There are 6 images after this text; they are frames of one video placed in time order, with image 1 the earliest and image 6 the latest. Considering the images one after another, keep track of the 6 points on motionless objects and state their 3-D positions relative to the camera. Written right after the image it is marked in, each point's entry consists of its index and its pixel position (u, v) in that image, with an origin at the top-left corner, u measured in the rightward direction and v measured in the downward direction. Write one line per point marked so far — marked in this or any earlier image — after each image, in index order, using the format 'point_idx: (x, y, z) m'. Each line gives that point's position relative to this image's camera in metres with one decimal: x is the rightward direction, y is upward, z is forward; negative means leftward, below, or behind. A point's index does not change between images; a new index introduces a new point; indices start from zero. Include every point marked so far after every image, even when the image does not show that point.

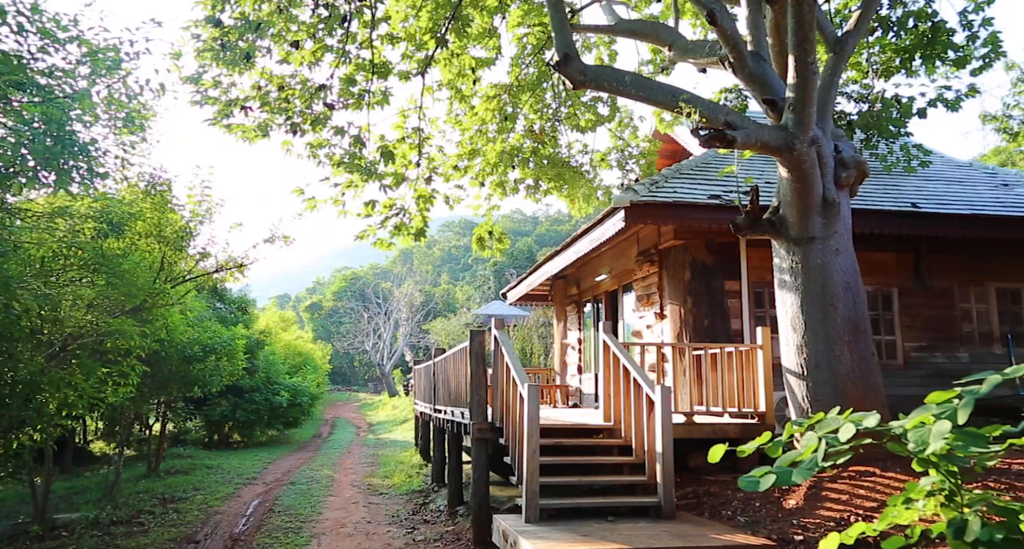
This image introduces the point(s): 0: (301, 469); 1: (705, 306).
0: (-4.2, -3.9, +14.0) m
1: (+2.6, -0.4, +9.4) m
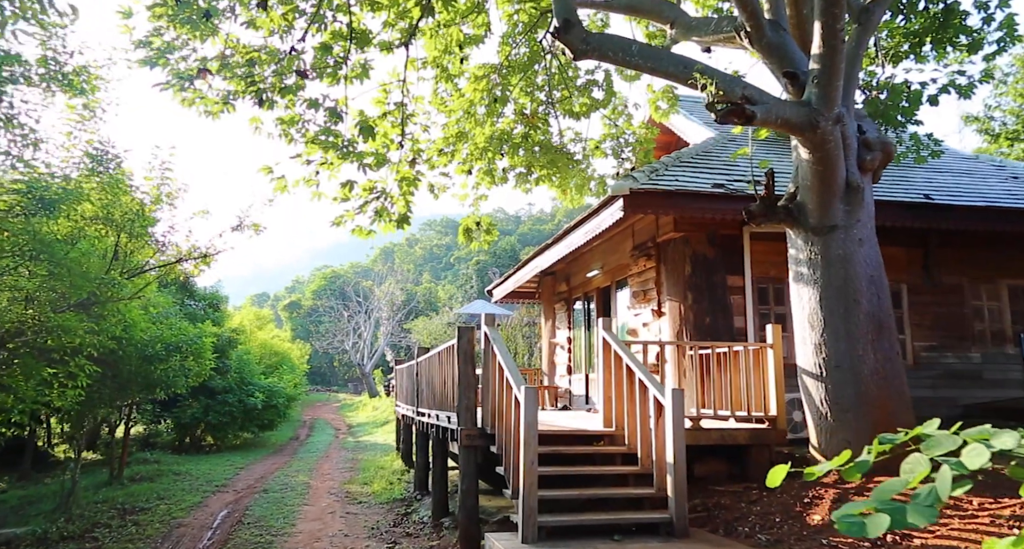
0: (-4.5, -3.8, +13.3) m
1: (+2.4, -0.3, +8.8) m
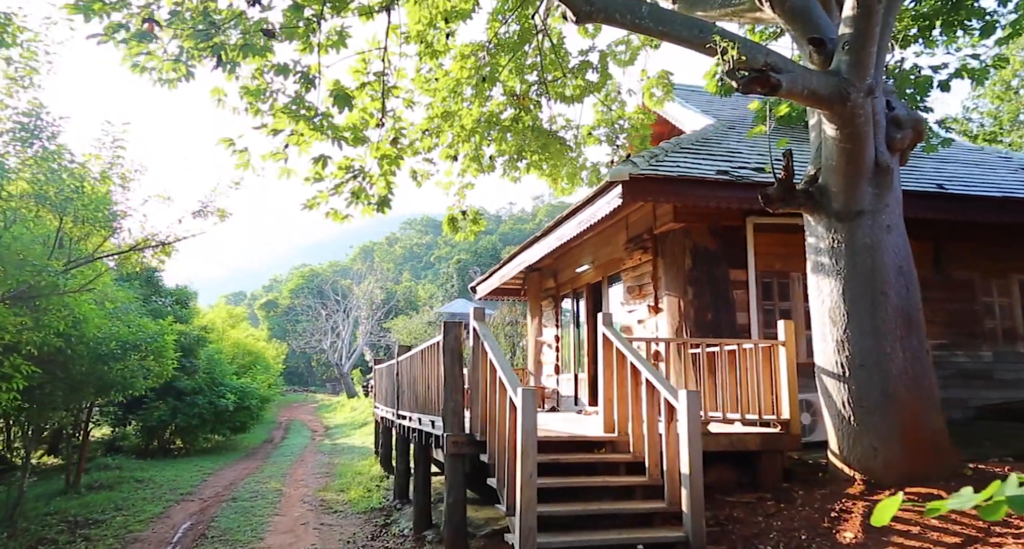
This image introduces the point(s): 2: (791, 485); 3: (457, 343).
0: (-4.8, -3.7, +12.5) m
1: (+2.3, -0.3, +8.2) m
2: (+2.5, -1.9, +6.3) m
3: (-0.5, -0.6, +5.9) m
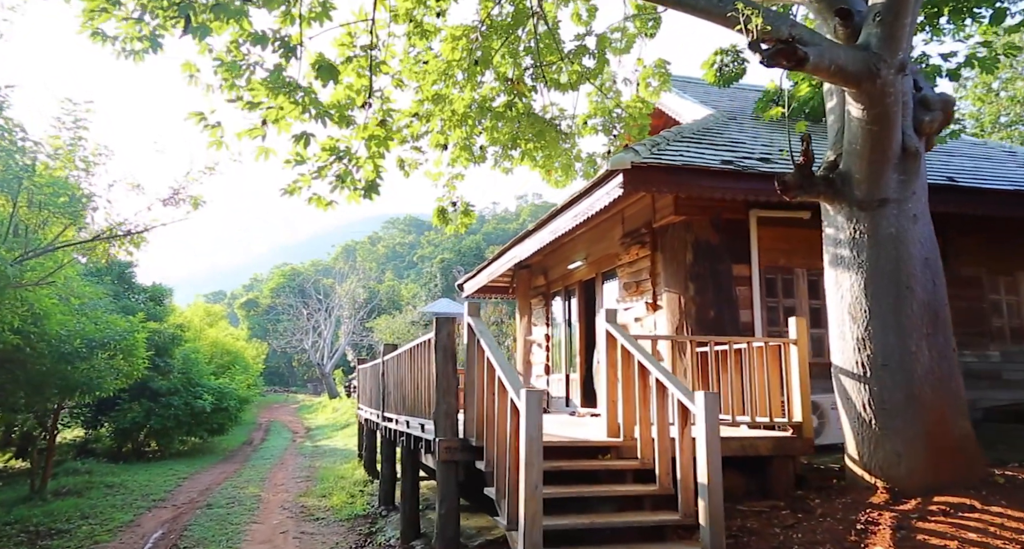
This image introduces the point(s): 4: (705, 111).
0: (-5.0, -3.6, +12.0) m
1: (+2.2, -0.2, +7.9) m
2: (+2.5, -1.8, +5.9) m
3: (-0.5, -0.5, +5.5) m
4: (+2.7, +2.3, +9.9) m
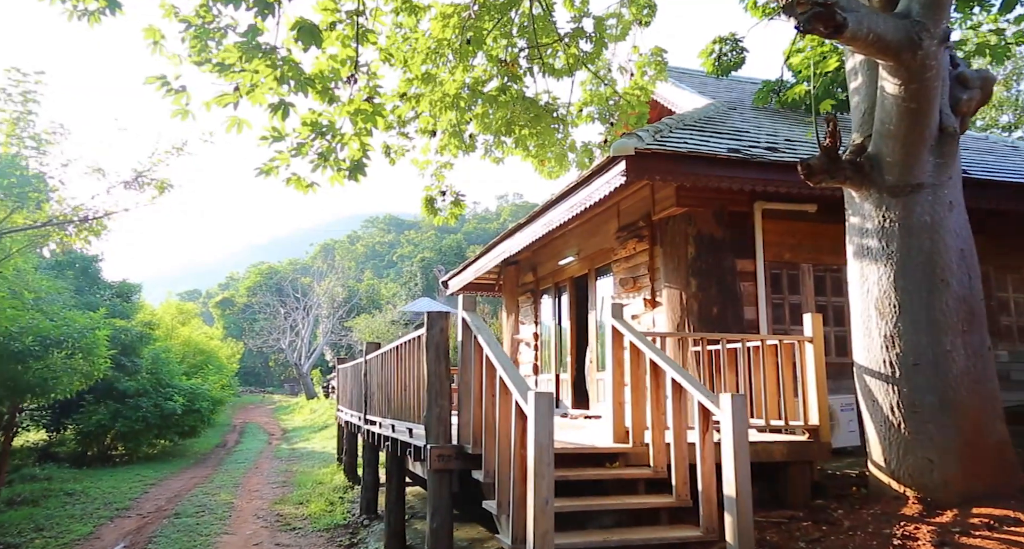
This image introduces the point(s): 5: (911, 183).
0: (-5.2, -3.5, +11.3) m
1: (+2.2, -0.2, +7.4) m
2: (+2.5, -1.8, +5.5) m
3: (-0.5, -0.5, +5.0) m
4: (+2.6, +2.4, +9.5) m
5: (+2.7, +0.6, +4.7) m
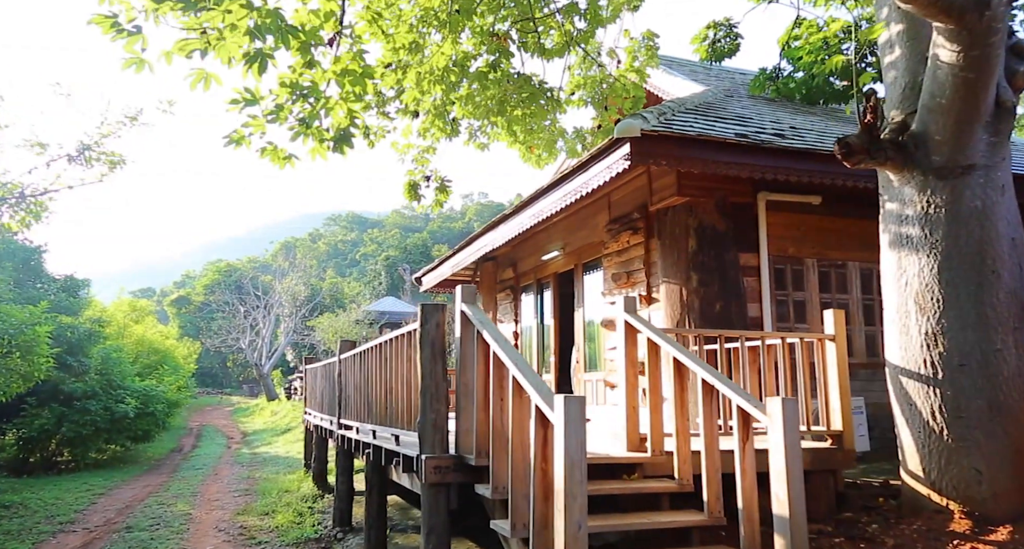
0: (-5.5, -3.4, +10.5) m
1: (+2.1, -0.1, +7.0) m
2: (+2.4, -1.7, +5.1) m
3: (-0.5, -0.4, +4.4) m
4: (+2.4, +2.4, +9.1) m
5: (+2.8, +0.7, +4.3) m
